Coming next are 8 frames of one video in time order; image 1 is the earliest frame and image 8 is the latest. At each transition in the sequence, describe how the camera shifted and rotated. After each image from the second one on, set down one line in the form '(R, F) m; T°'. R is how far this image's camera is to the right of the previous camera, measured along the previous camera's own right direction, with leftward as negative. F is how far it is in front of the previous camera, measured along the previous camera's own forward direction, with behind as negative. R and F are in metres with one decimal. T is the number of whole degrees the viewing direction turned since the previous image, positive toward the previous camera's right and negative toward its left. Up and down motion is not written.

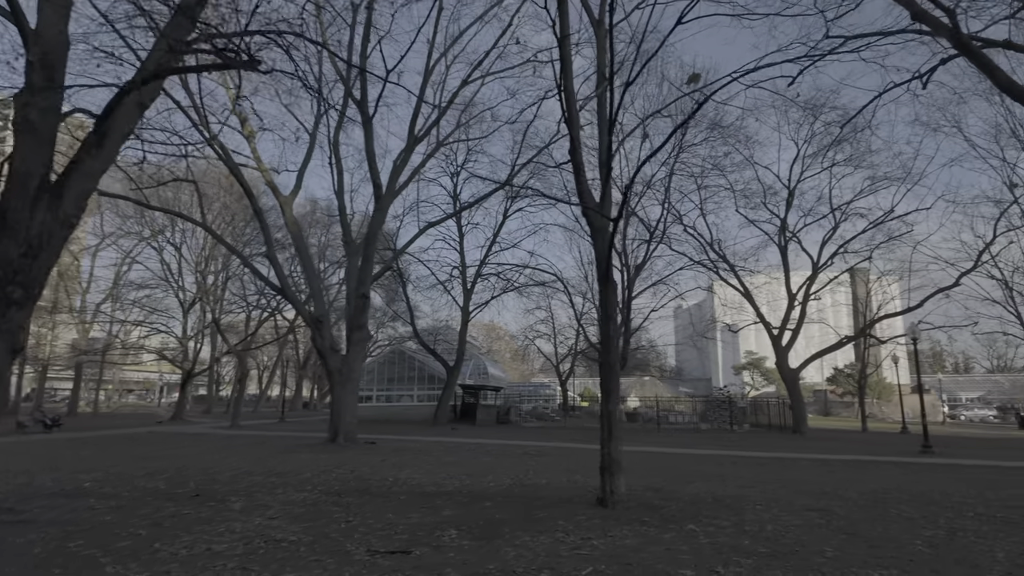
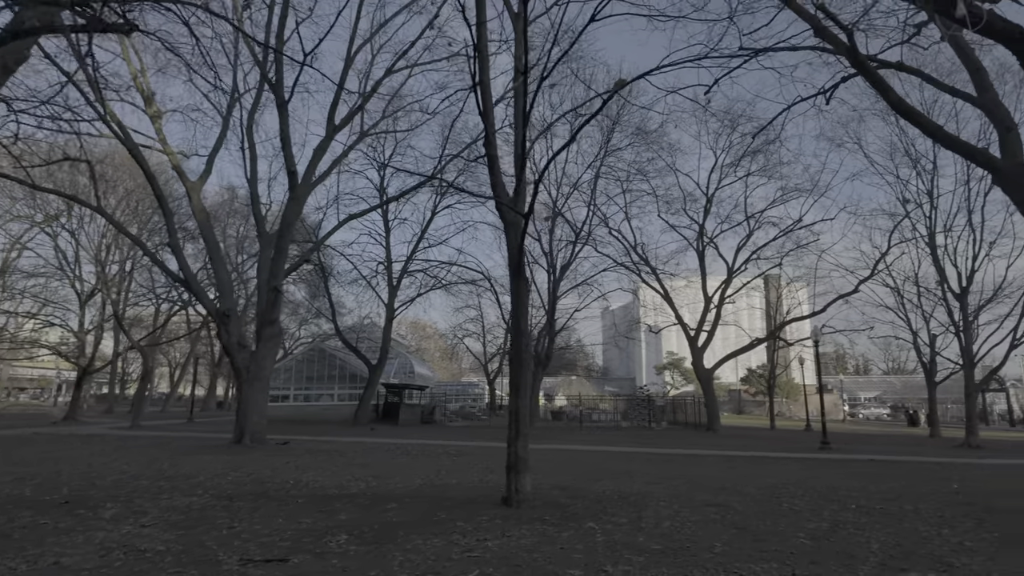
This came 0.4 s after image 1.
(+0.4, +0.2) m; +7°
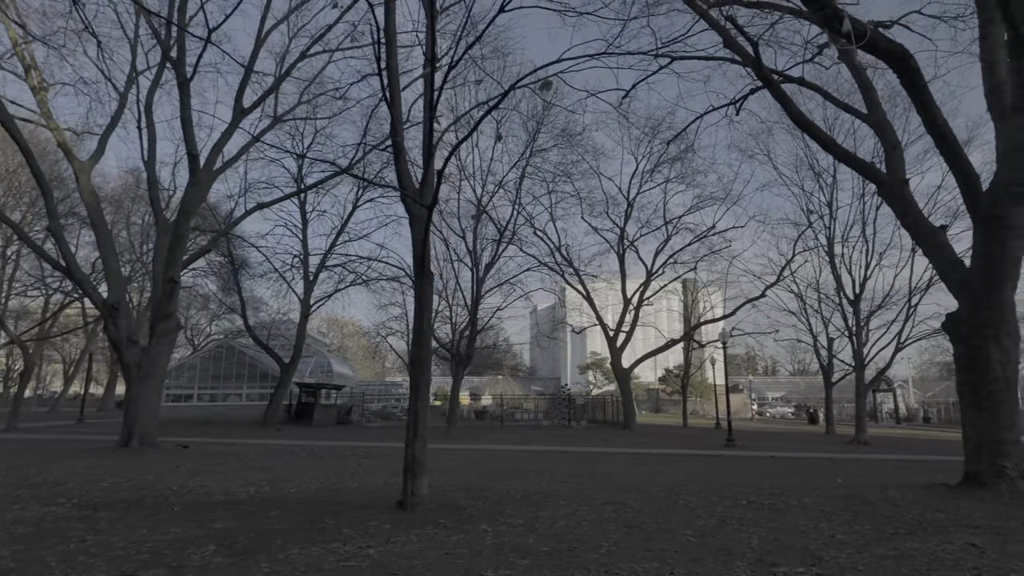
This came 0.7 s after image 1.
(+0.5, +0.3) m; +7°
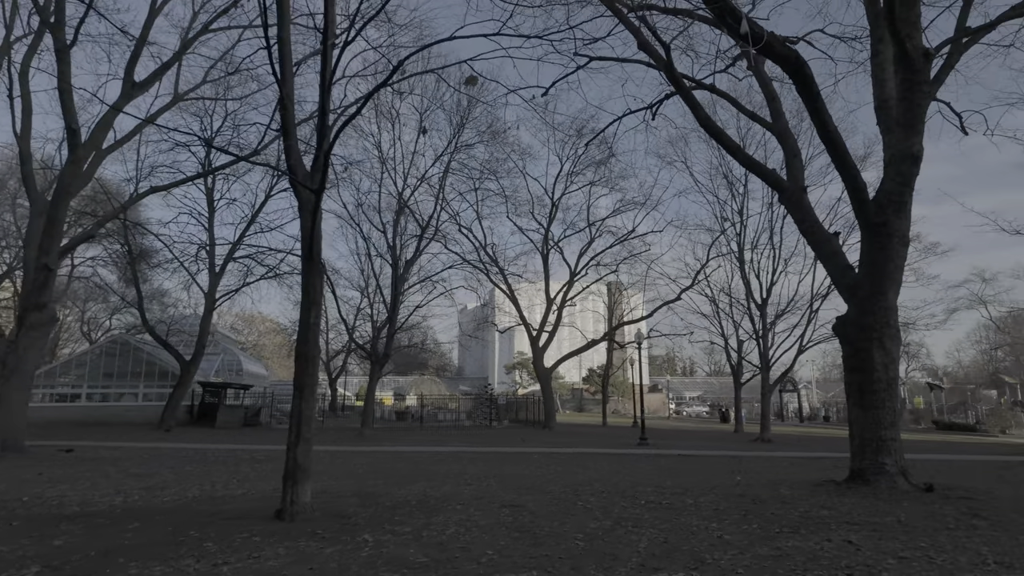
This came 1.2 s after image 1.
(+0.5, +0.4) m; +7°
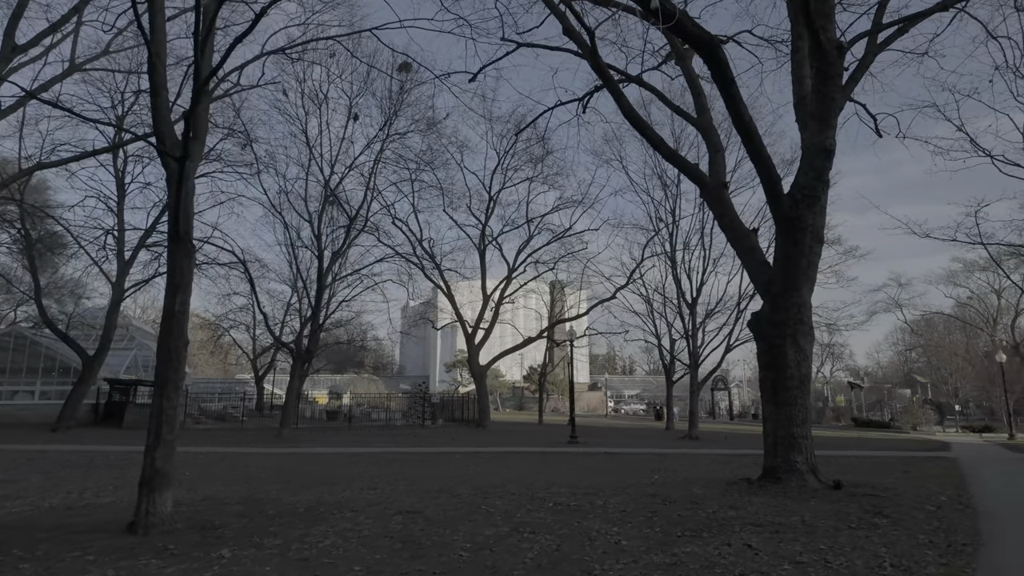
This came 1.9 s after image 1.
(+0.7, +0.6) m; +5°
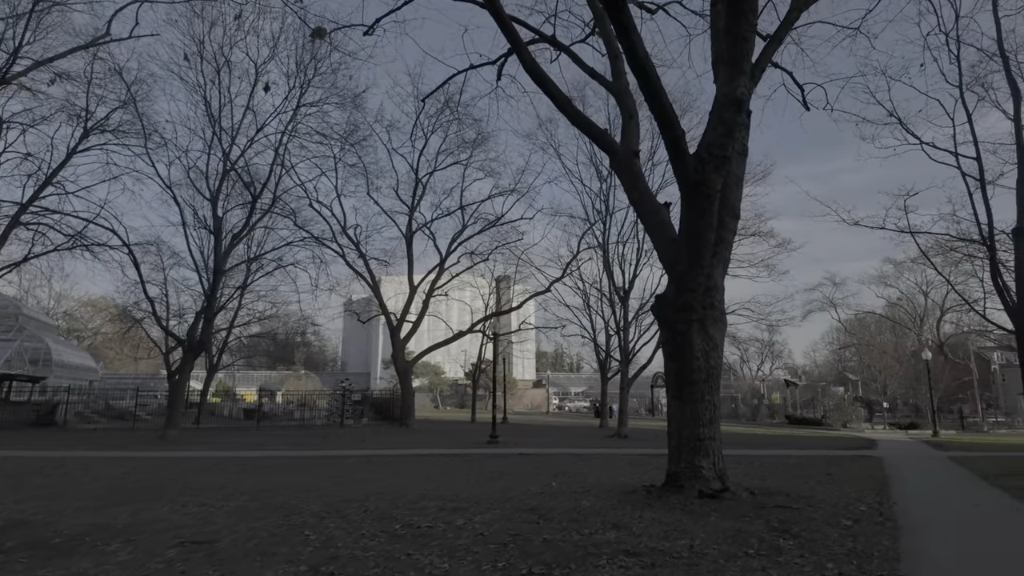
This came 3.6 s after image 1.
(+1.5, +1.8) m; +4°
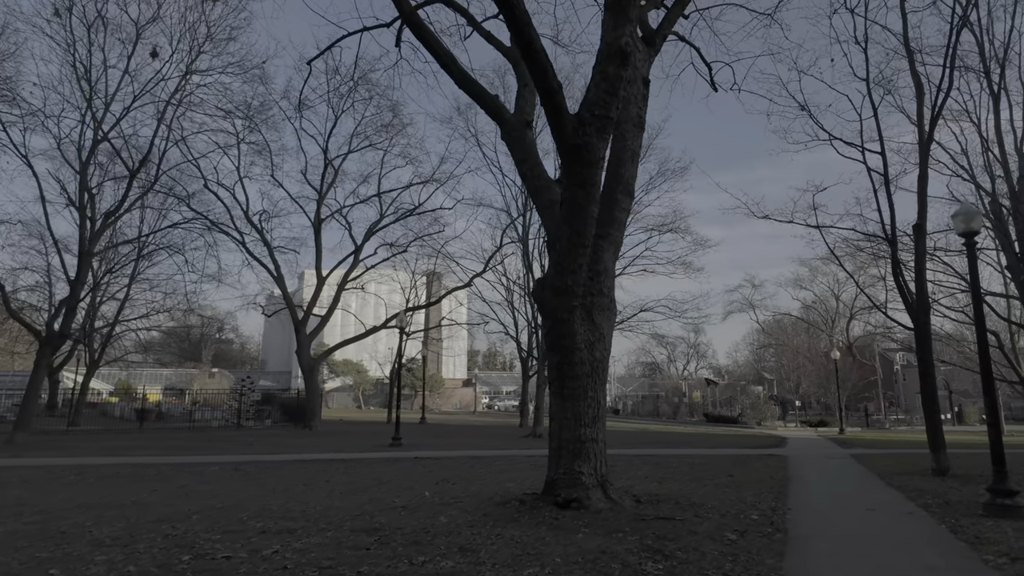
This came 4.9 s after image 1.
(+1.2, +1.3) m; +6°
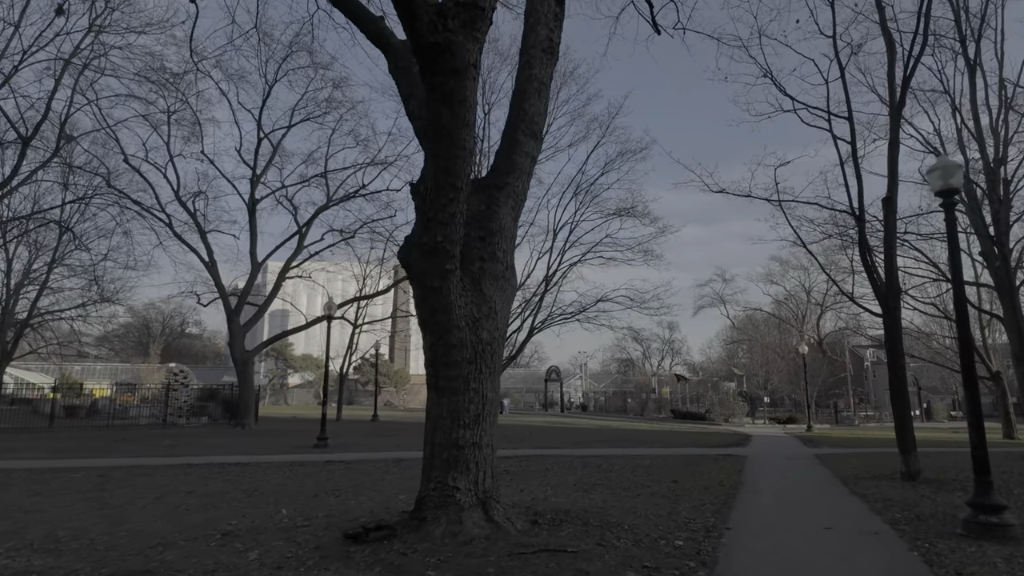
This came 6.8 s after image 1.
(+1.4, +2.0) m; +2°
